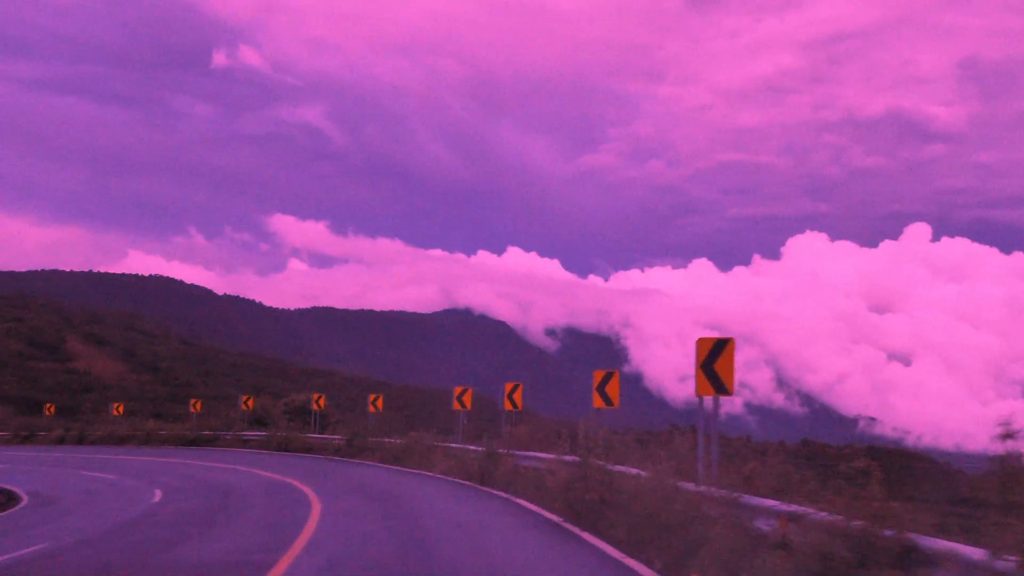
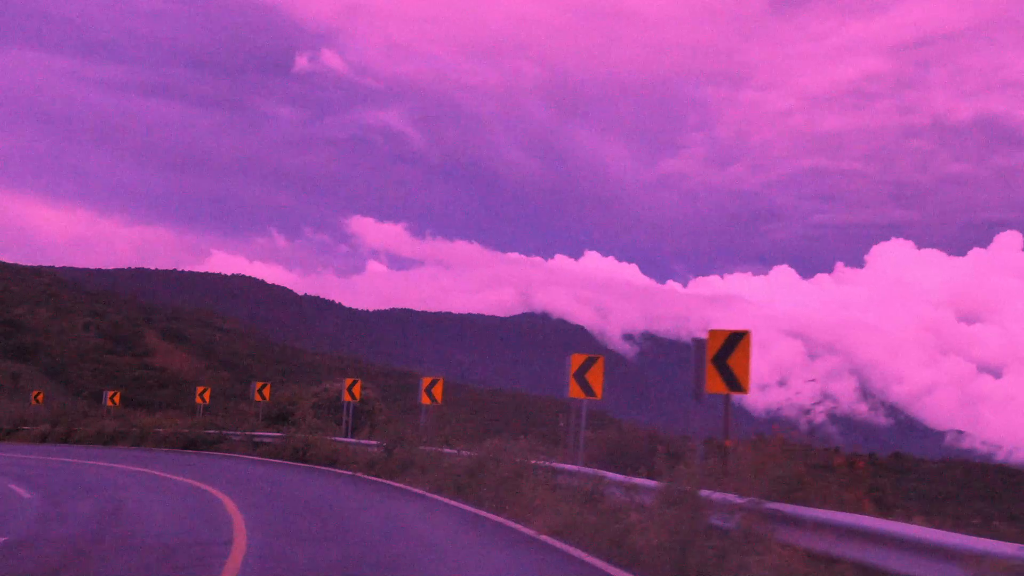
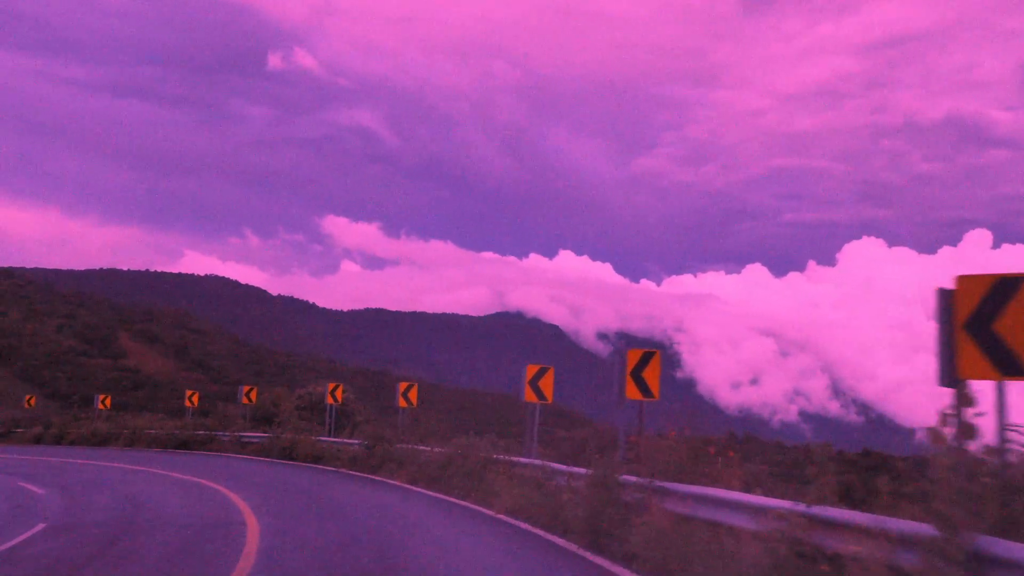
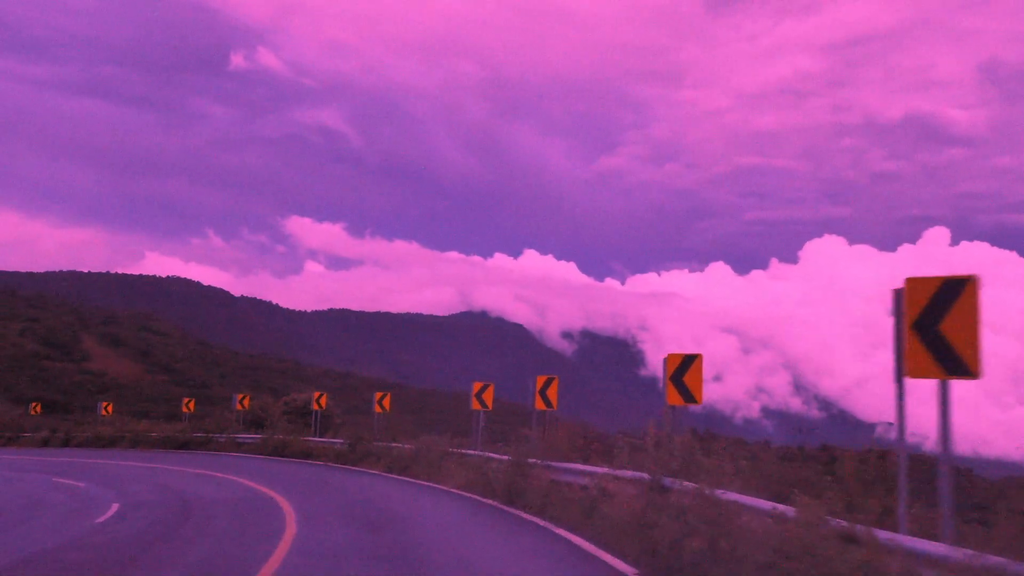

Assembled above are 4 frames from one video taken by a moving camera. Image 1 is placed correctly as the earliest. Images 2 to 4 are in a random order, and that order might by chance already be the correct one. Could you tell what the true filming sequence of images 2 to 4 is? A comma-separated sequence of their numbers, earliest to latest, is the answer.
4, 3, 2
